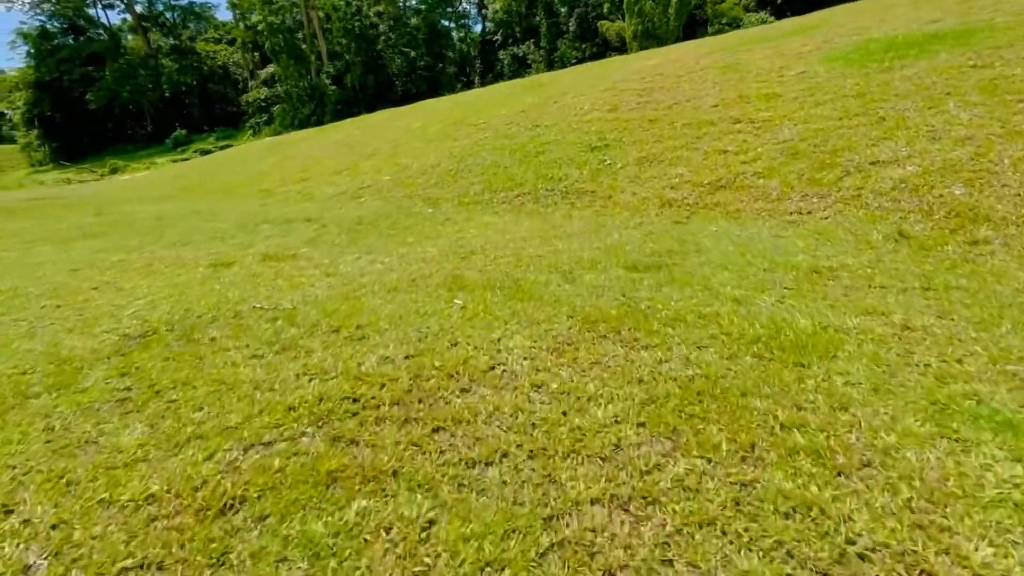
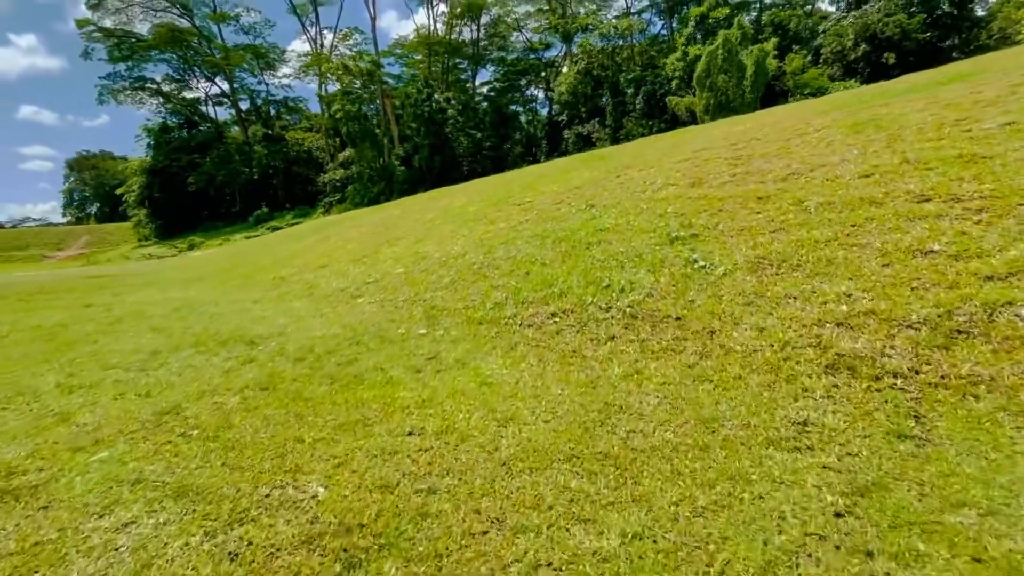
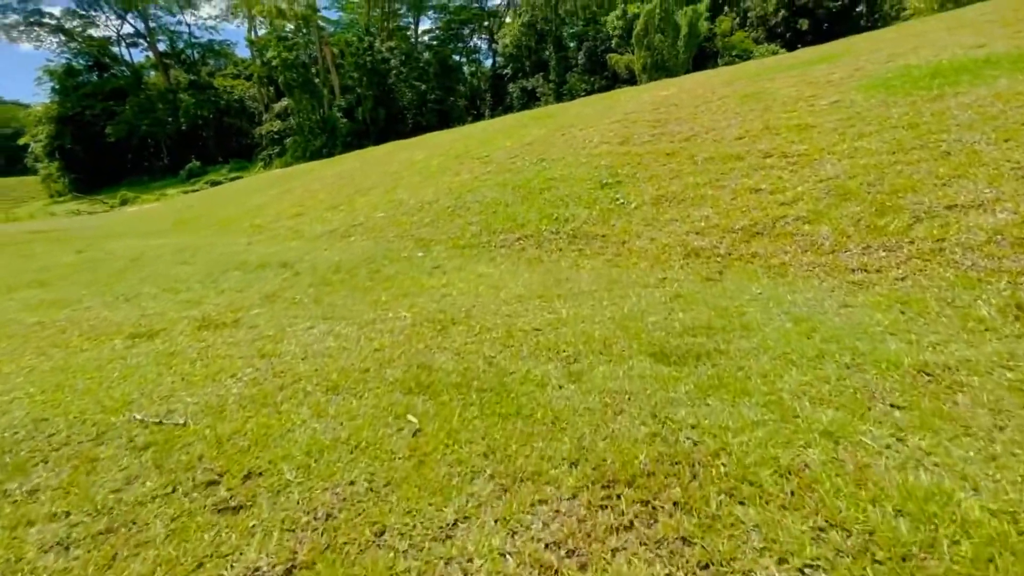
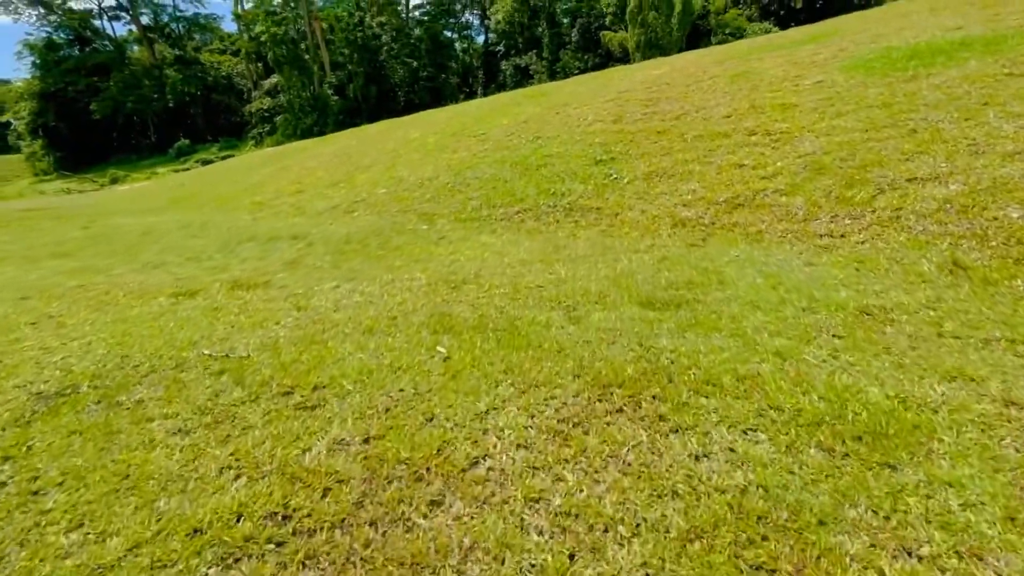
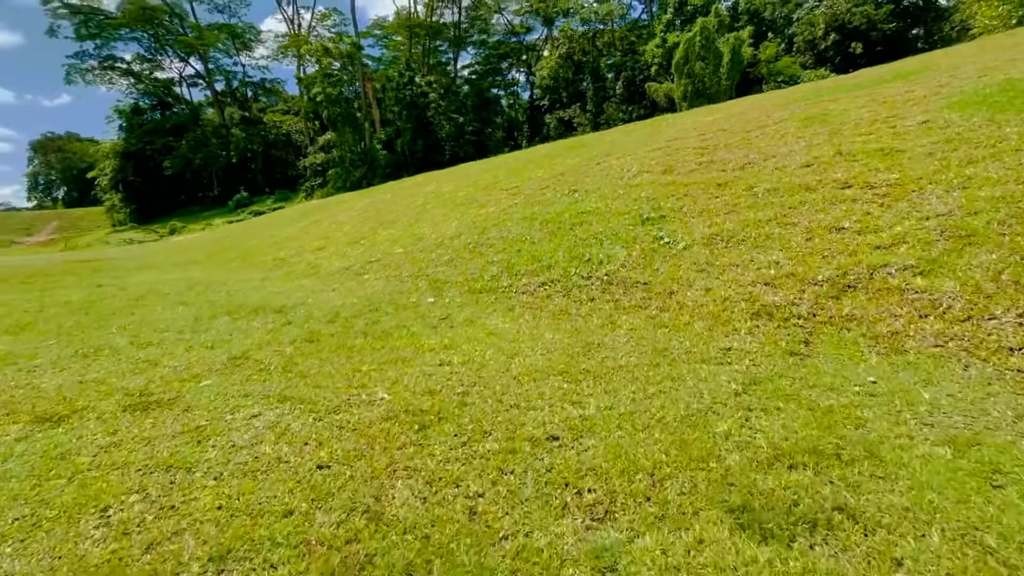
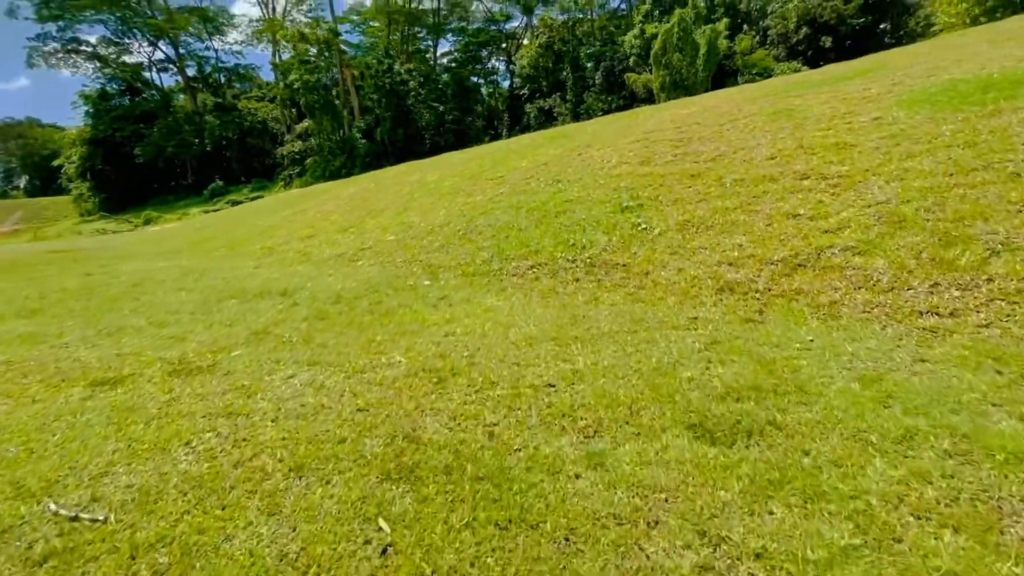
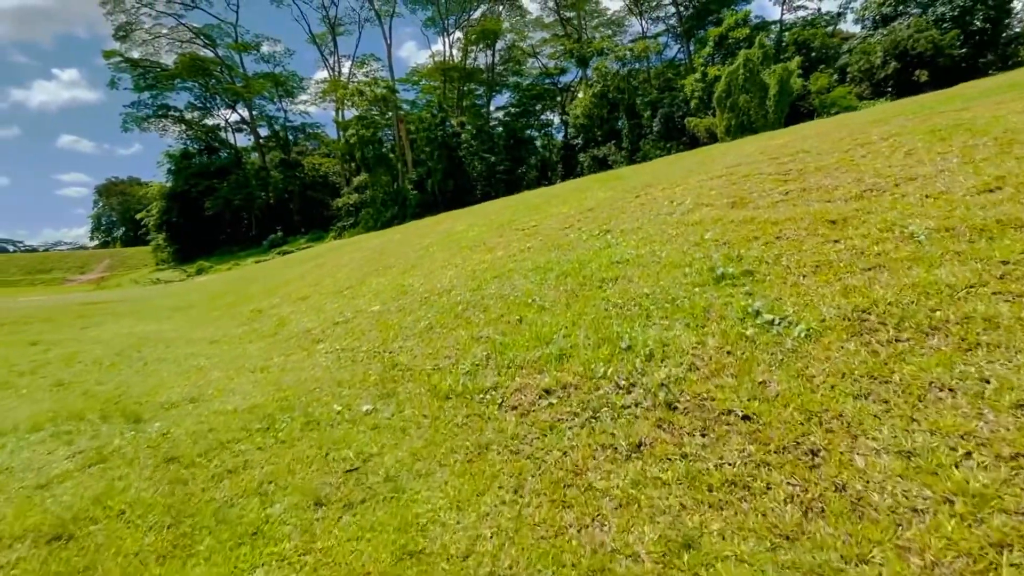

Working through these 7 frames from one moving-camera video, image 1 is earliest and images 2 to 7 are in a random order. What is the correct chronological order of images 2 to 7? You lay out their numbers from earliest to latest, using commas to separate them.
4, 3, 6, 5, 2, 7
